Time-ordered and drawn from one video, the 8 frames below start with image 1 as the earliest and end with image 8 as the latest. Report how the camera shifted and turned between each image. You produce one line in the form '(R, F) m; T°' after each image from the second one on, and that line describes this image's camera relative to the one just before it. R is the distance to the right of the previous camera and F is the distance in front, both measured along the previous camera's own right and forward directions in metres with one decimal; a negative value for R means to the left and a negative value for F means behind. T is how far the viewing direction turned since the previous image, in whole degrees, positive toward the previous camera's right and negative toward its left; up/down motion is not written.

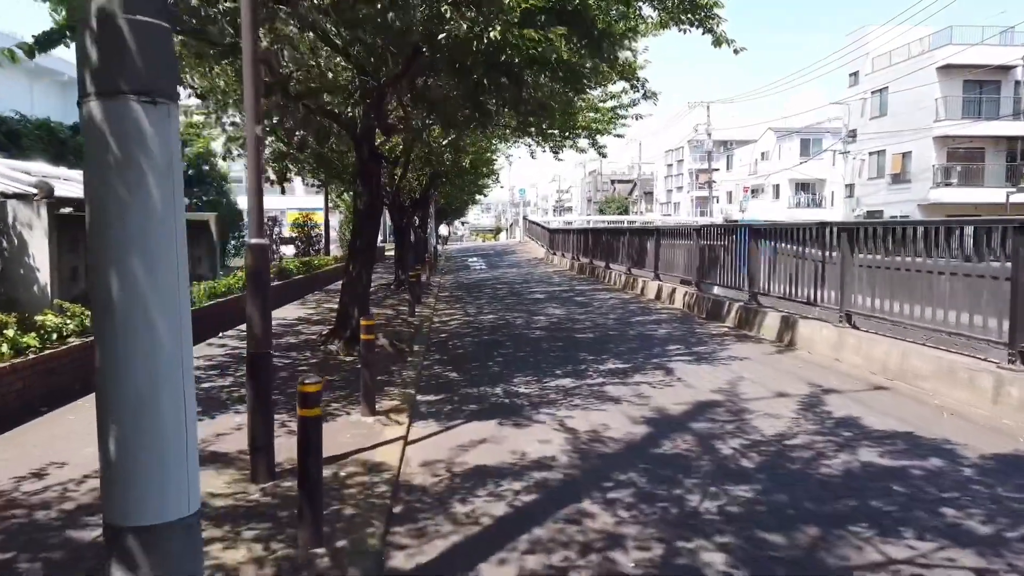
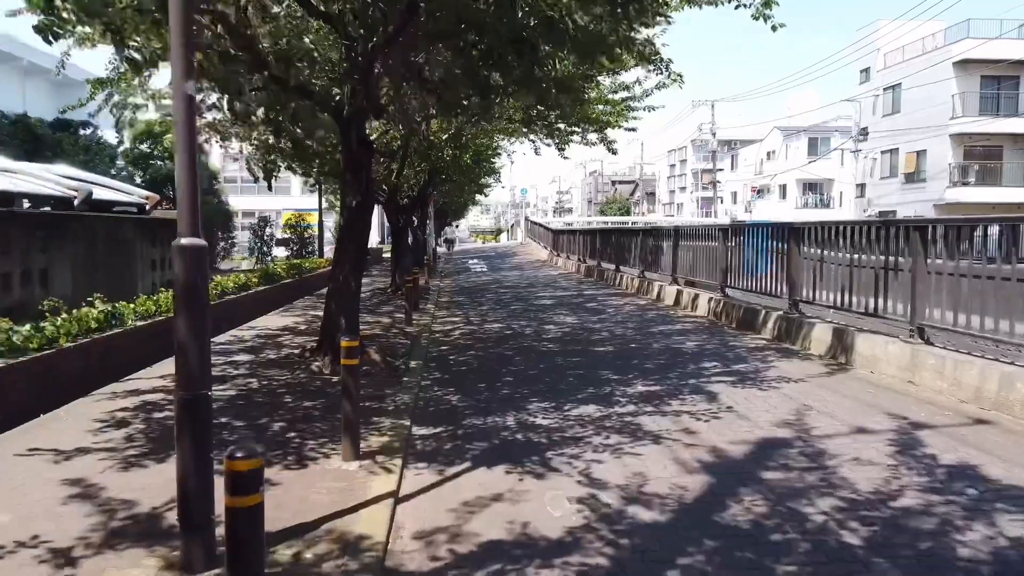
(-0.2, +1.5) m; 0°
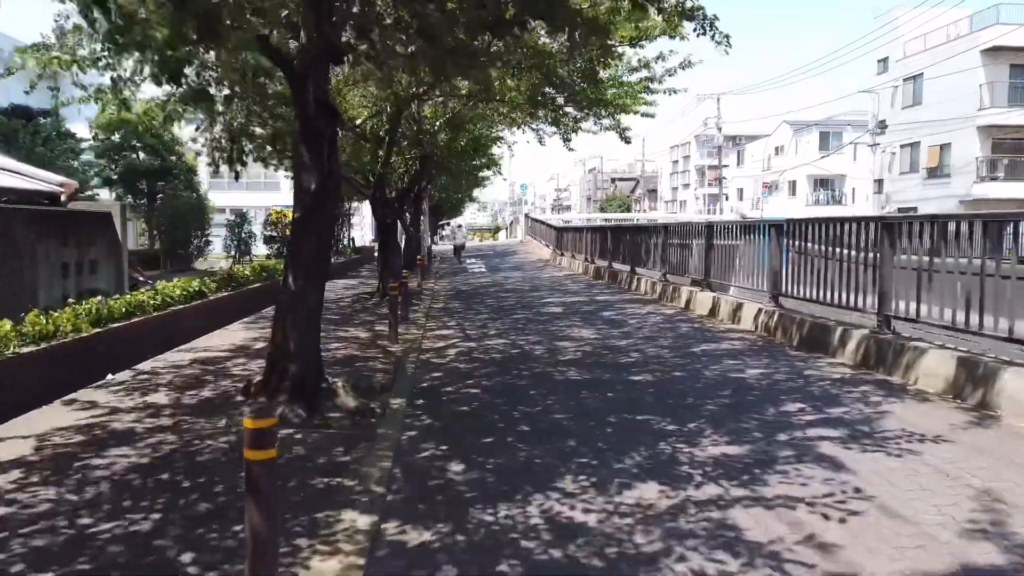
(-0.2, +2.6) m; 0°
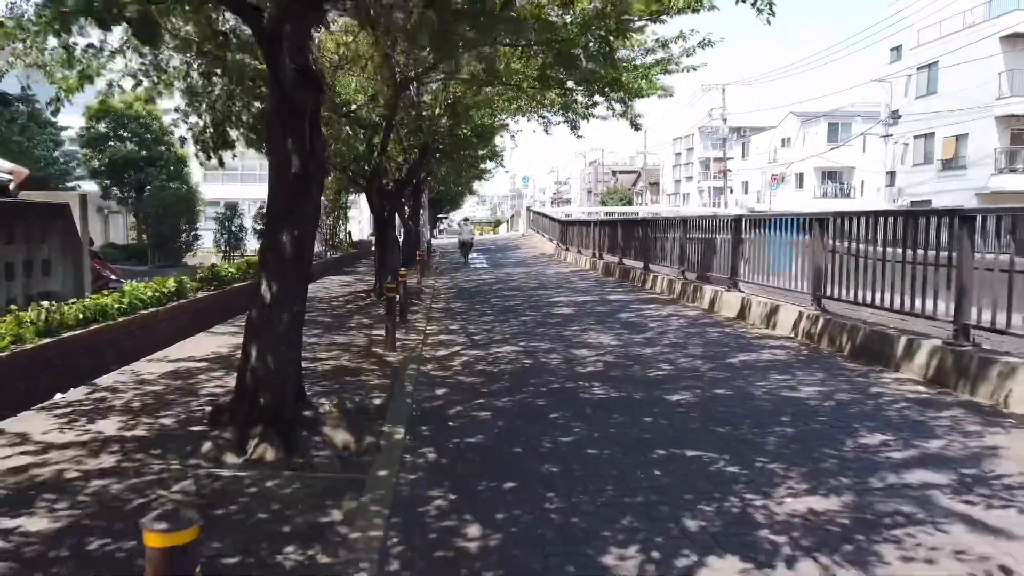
(-0.2, +1.3) m; 0°
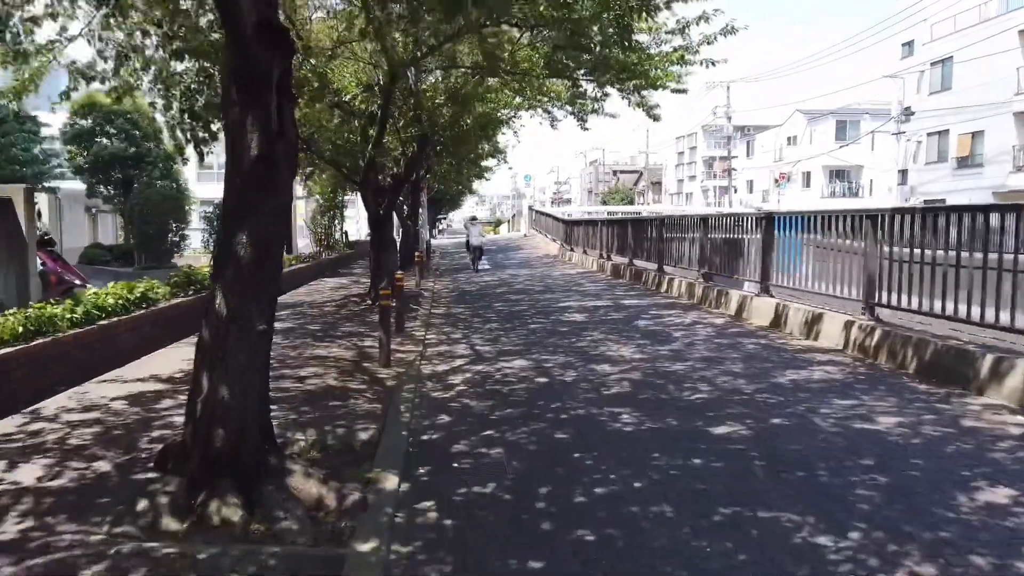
(-0.1, +1.3) m; 0°
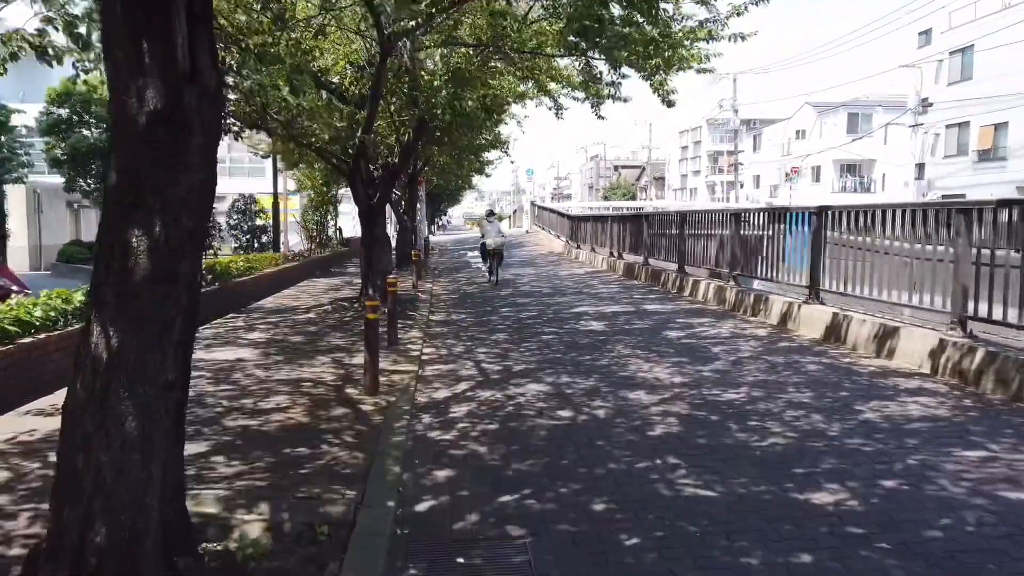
(-0.2, +1.7) m; 0°
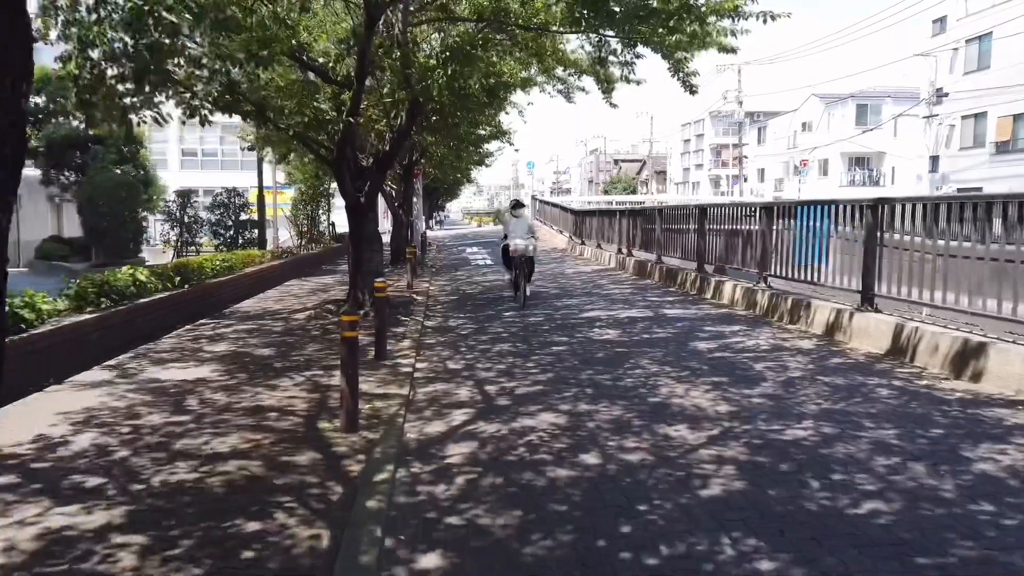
(-0.1, +1.5) m; 0°
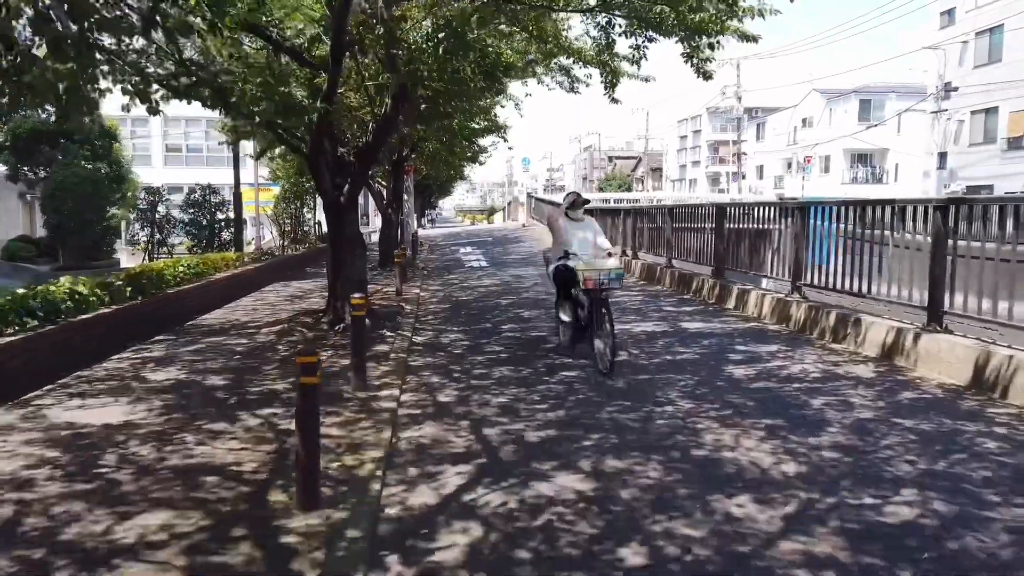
(-0.1, +1.5) m; +1°
